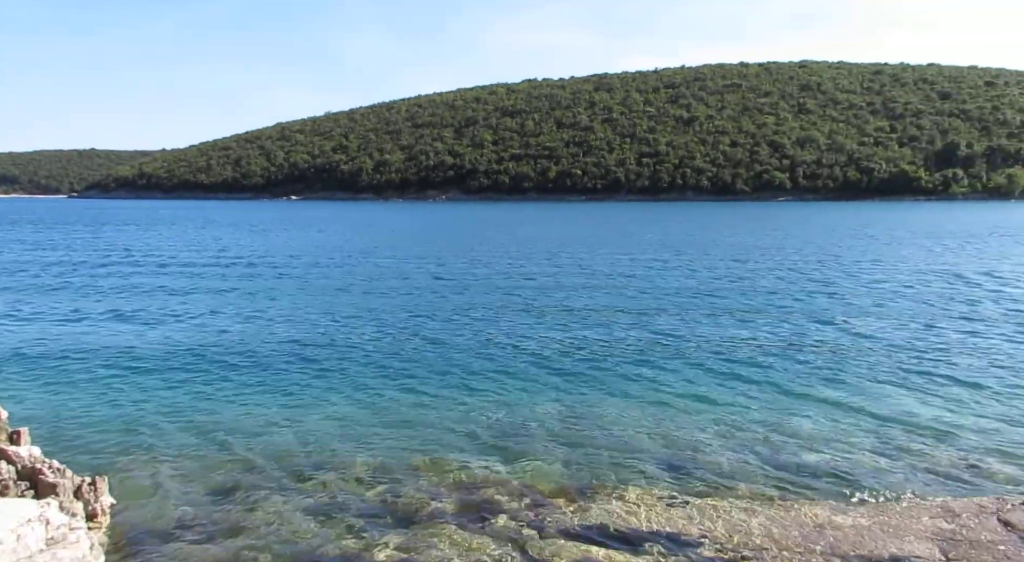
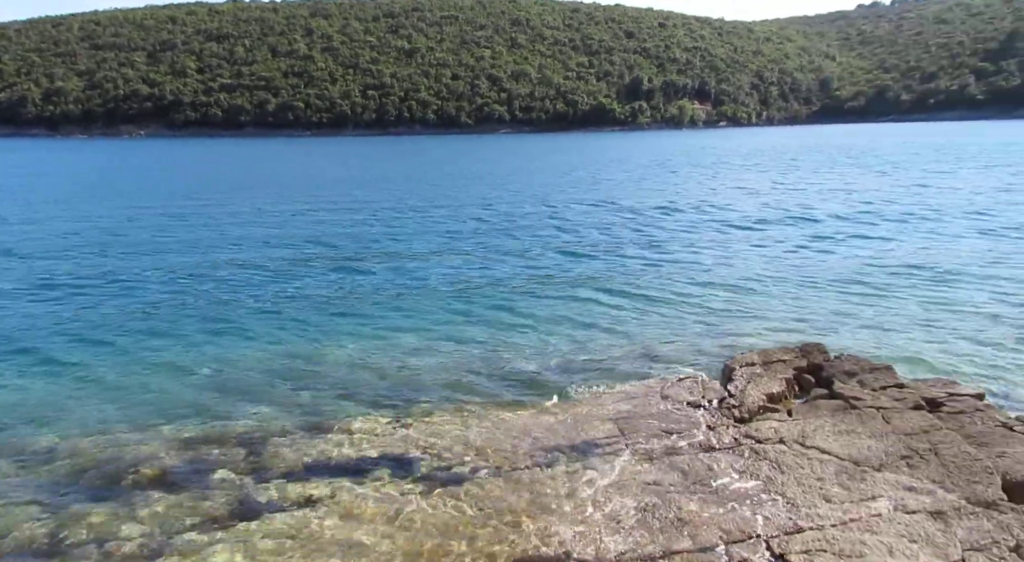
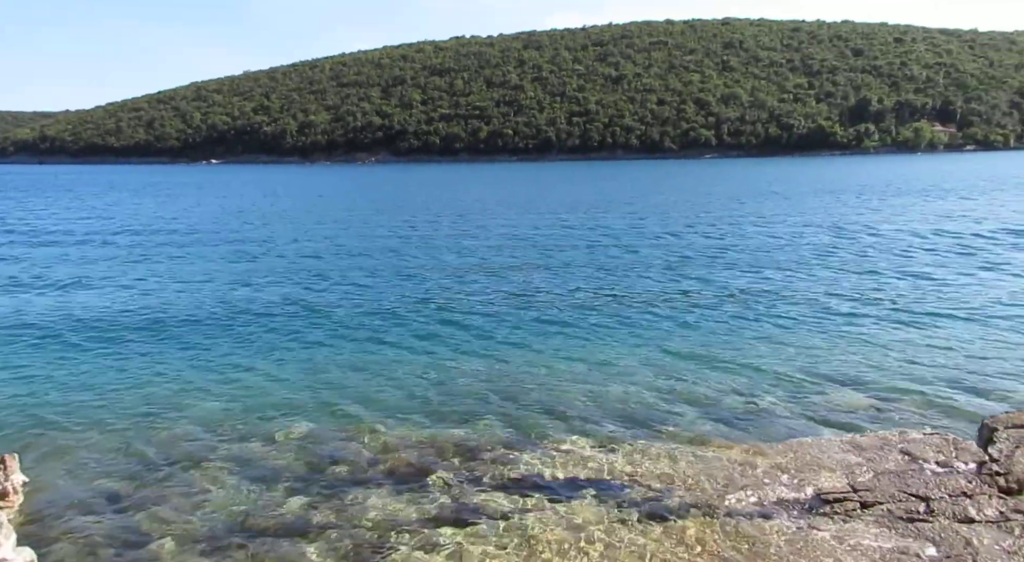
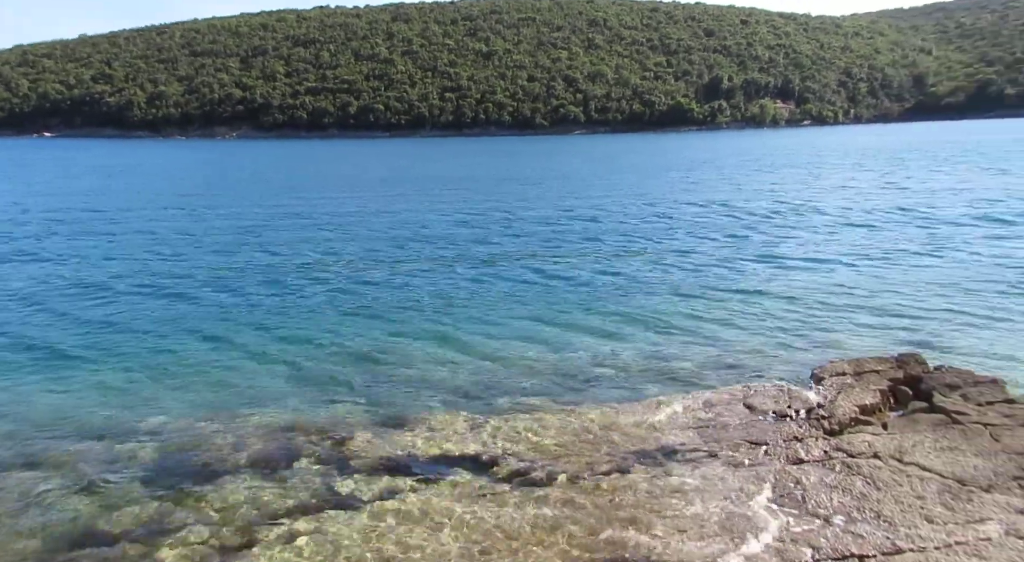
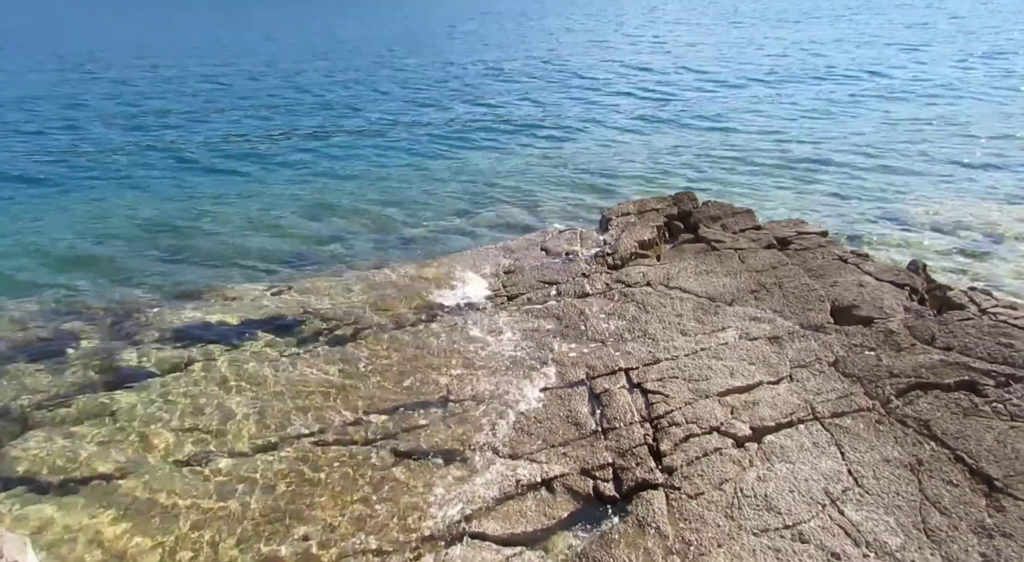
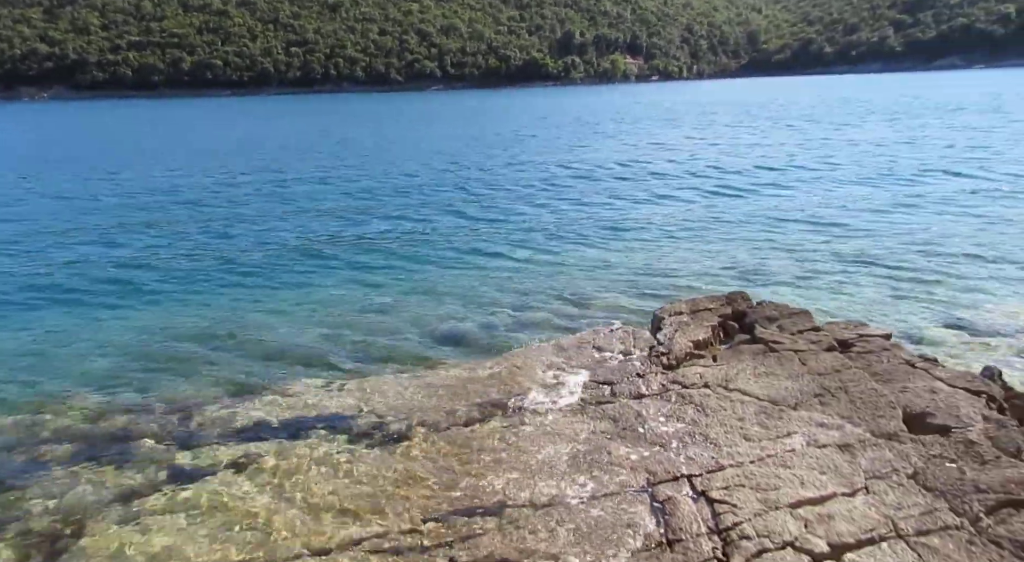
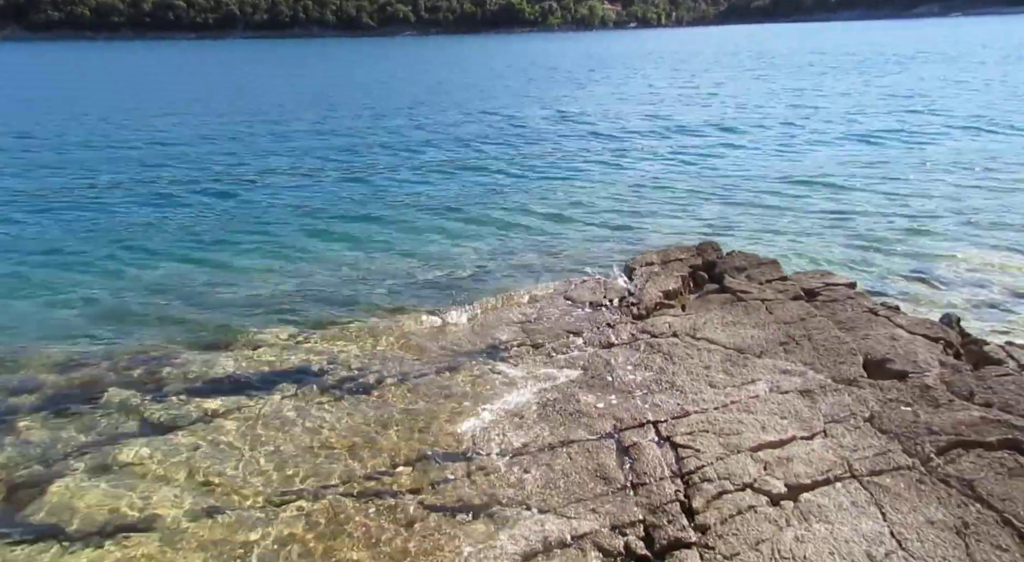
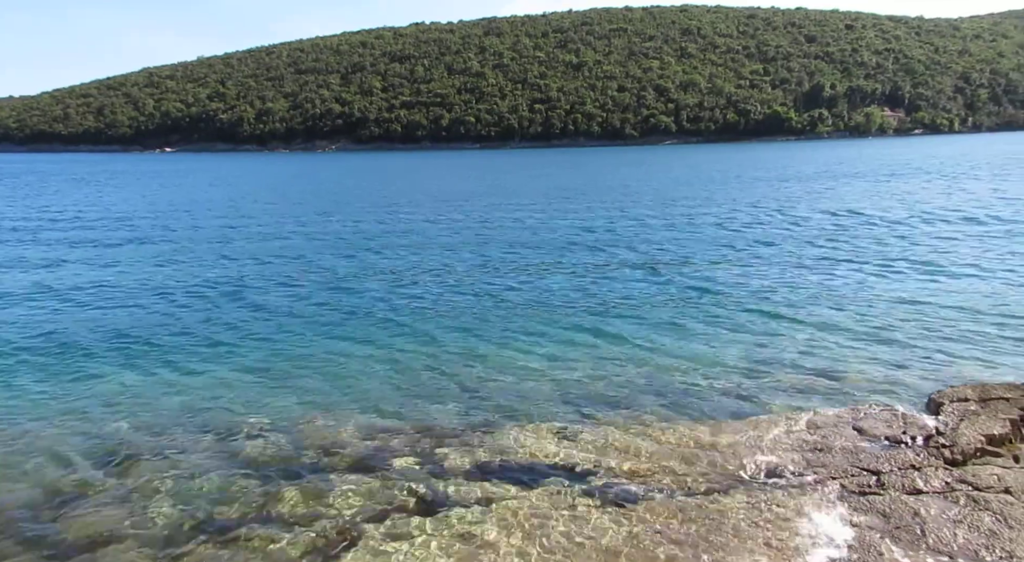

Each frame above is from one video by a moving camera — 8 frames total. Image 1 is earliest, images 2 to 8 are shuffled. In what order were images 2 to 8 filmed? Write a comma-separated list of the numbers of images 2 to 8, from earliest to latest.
3, 8, 4, 2, 6, 7, 5
